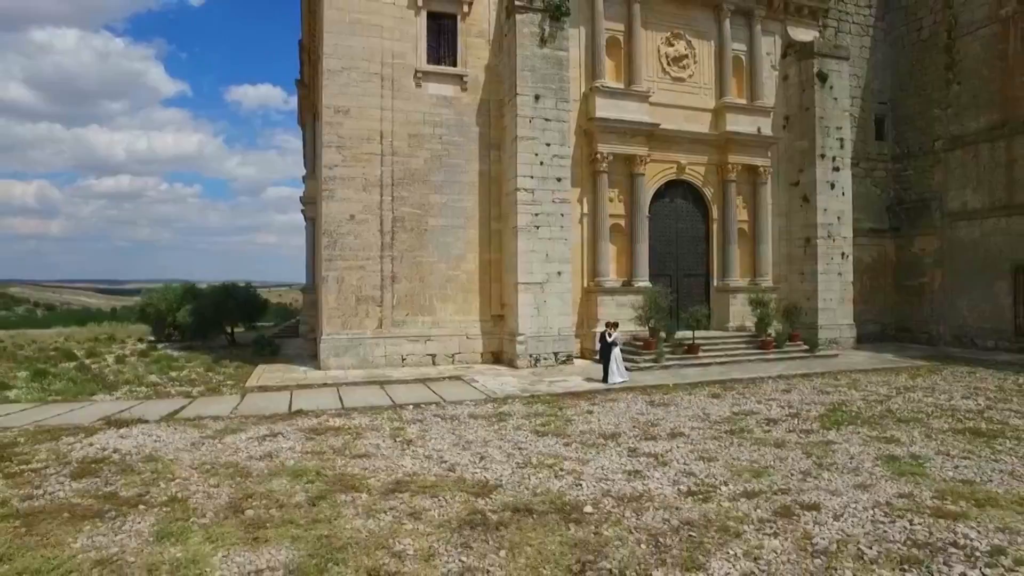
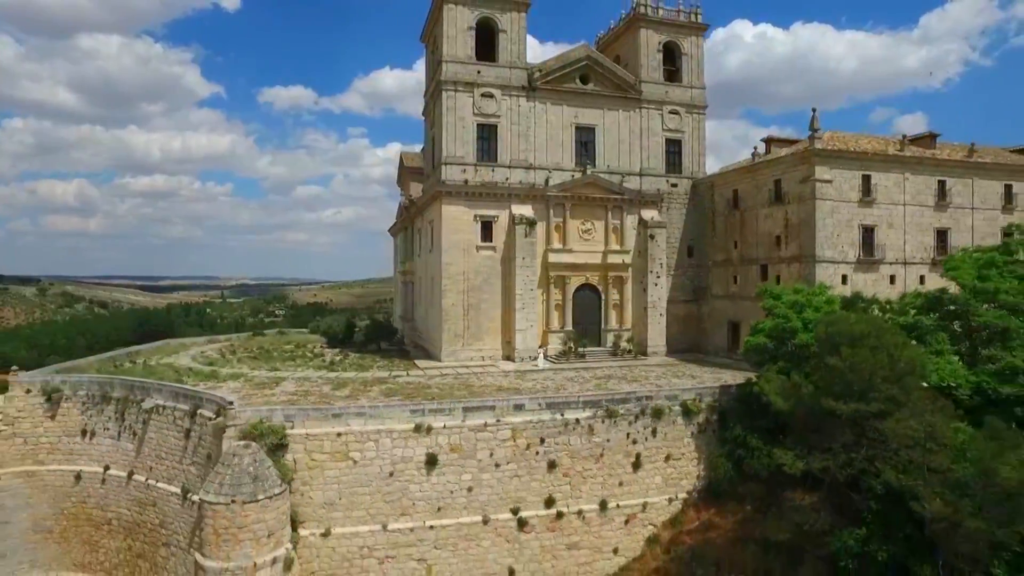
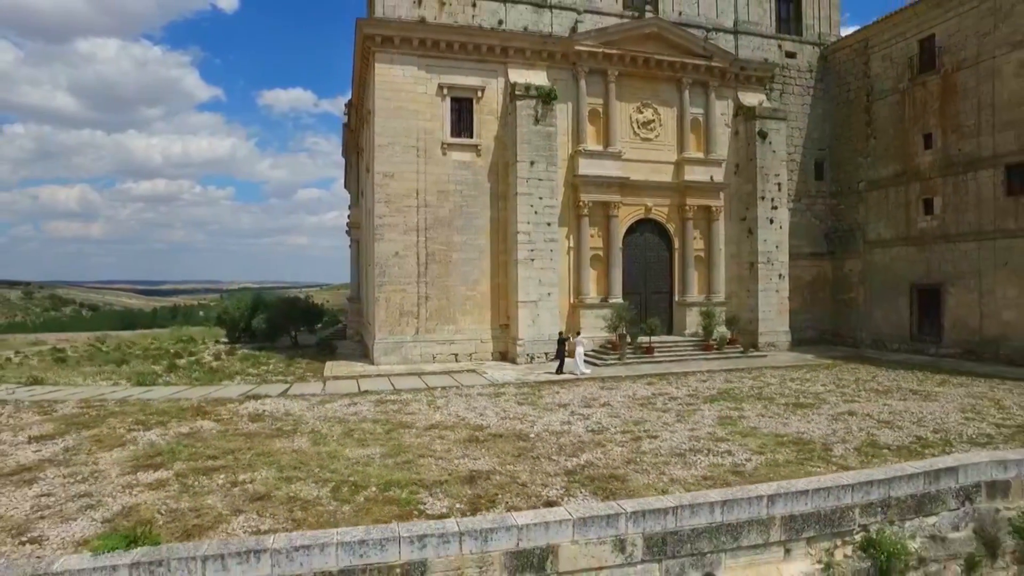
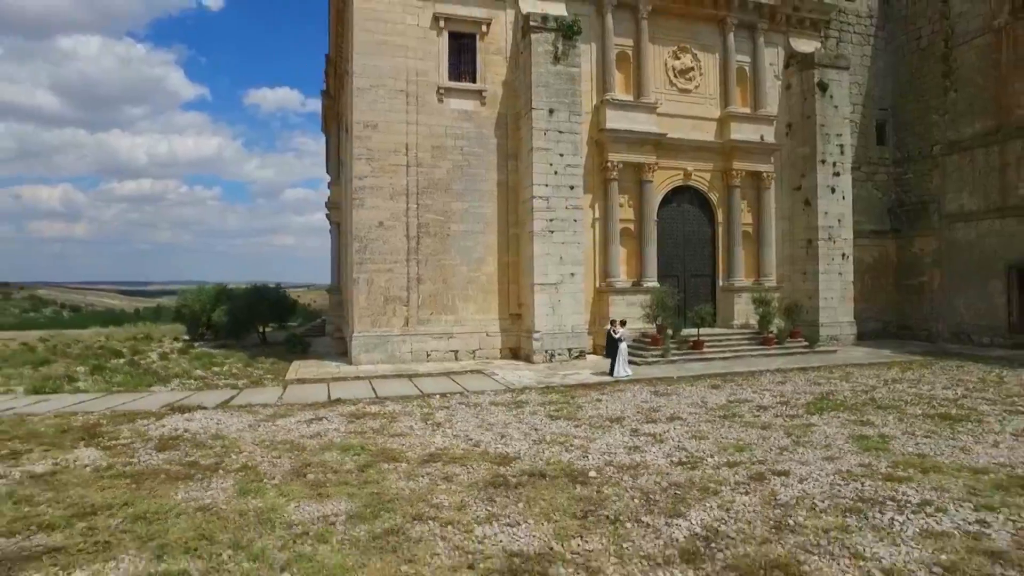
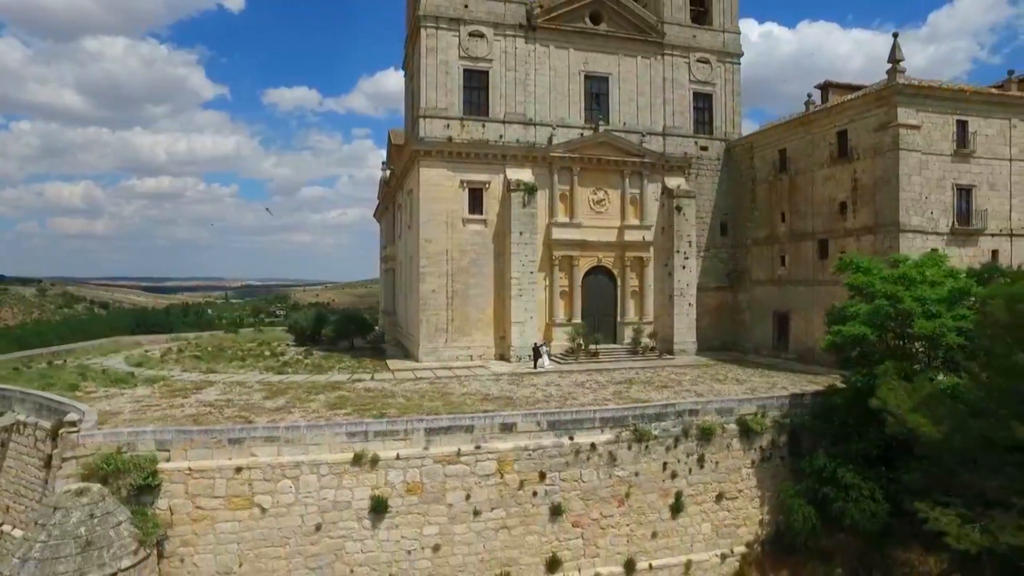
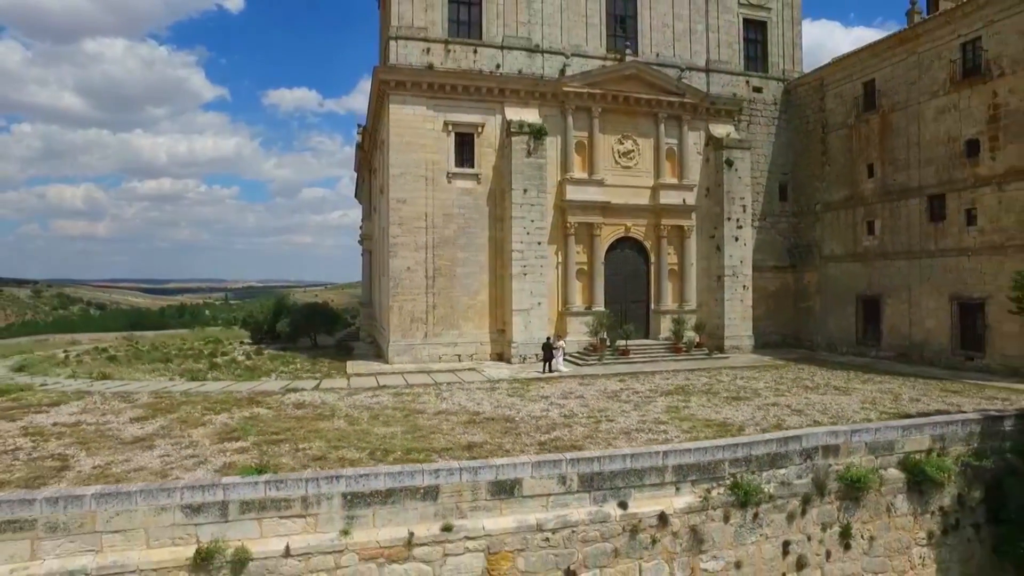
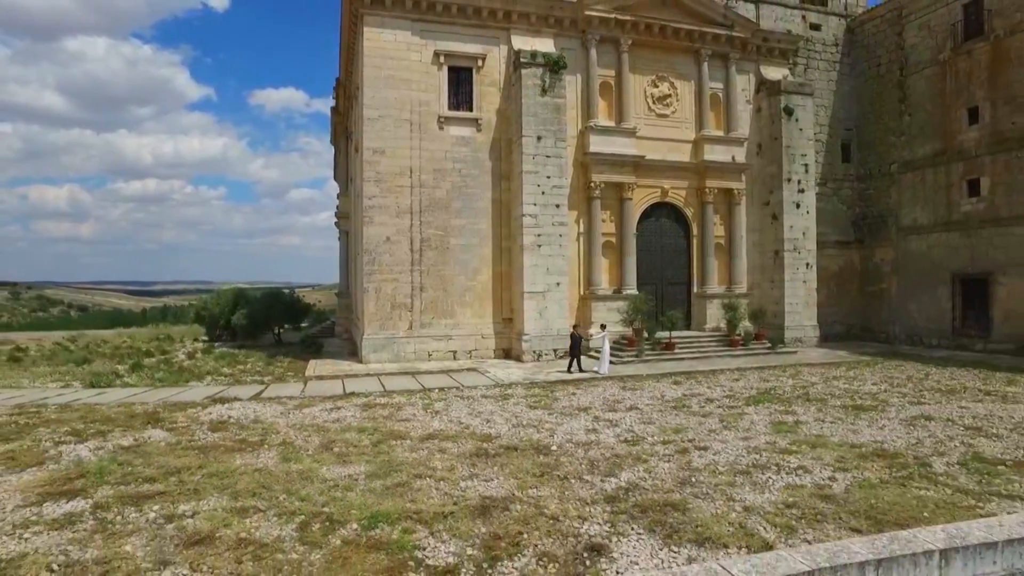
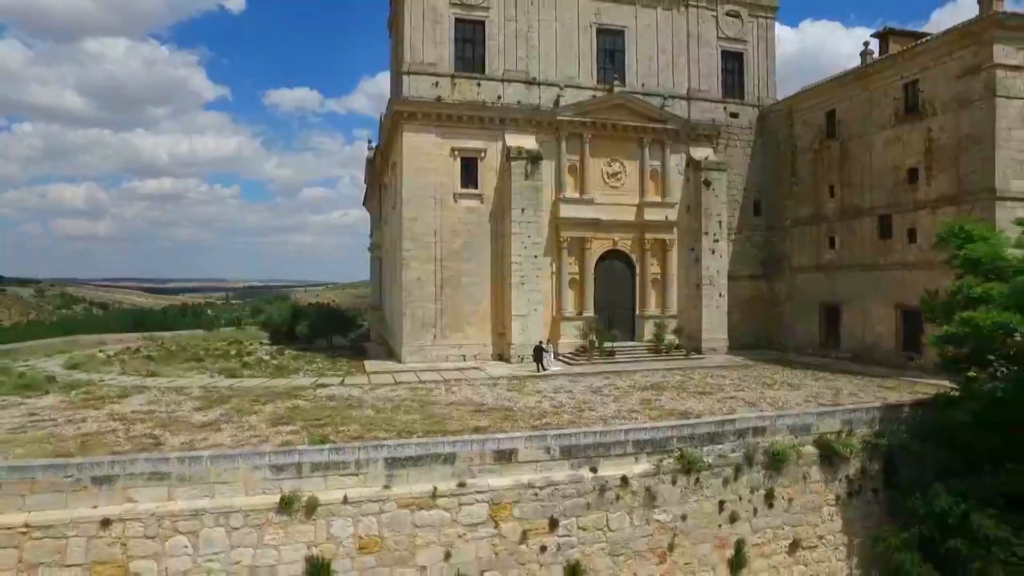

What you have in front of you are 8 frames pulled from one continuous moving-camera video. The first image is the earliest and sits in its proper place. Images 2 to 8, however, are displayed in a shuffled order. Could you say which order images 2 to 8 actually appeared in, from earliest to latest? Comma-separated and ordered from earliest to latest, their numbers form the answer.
4, 7, 3, 6, 8, 5, 2
